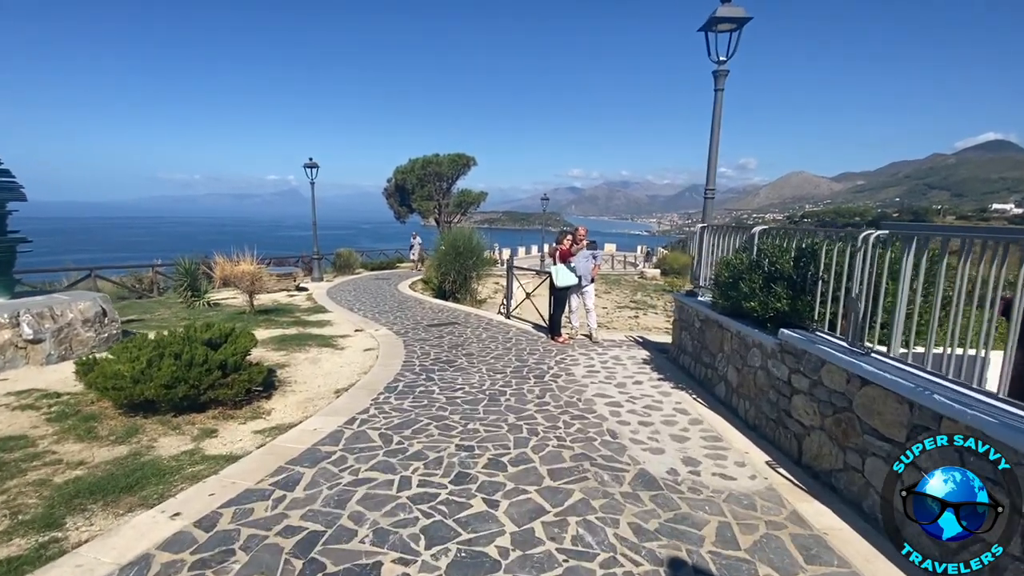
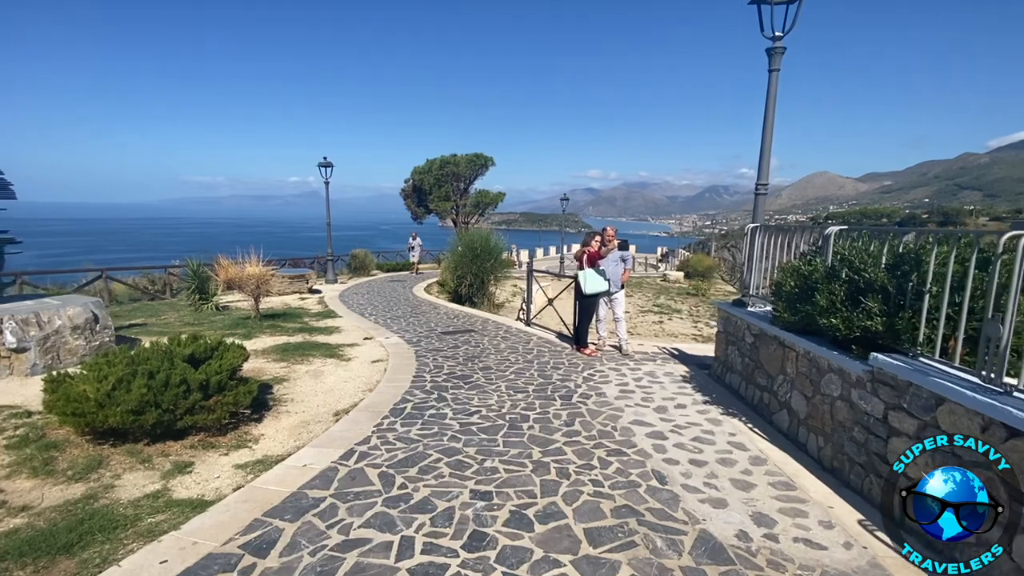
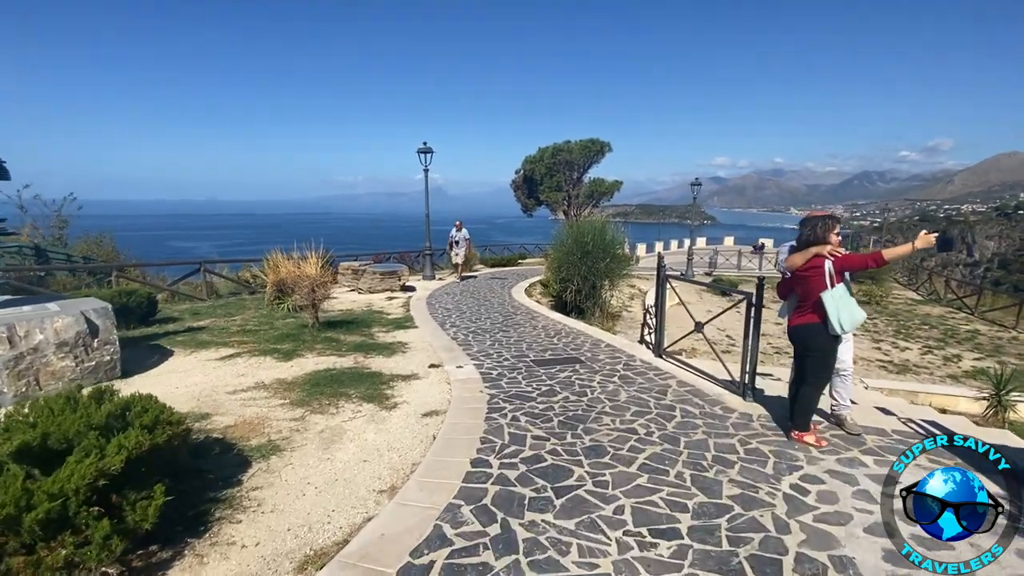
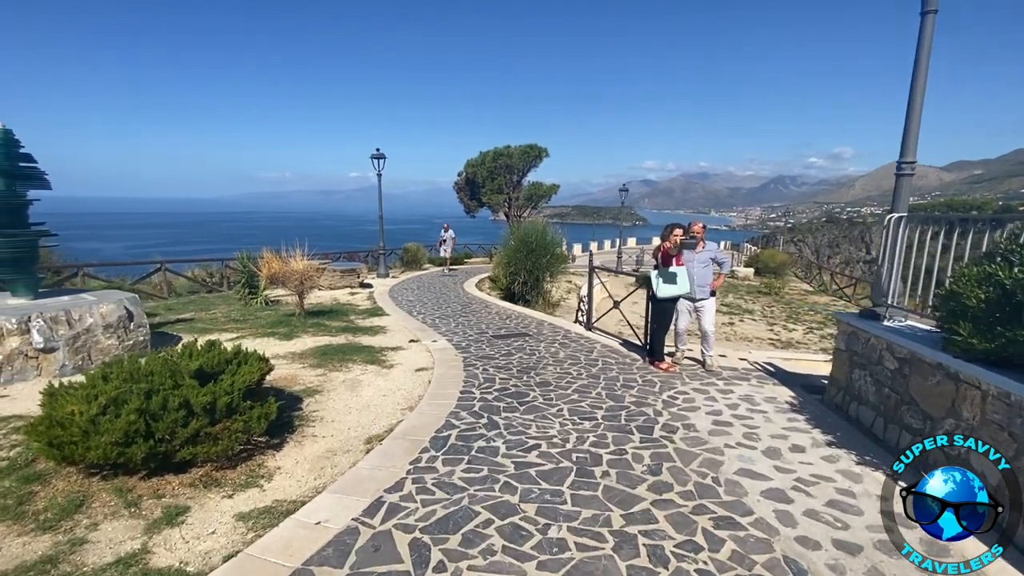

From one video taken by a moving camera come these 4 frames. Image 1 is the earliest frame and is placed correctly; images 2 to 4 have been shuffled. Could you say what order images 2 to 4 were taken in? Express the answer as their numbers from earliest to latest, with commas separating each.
2, 4, 3
